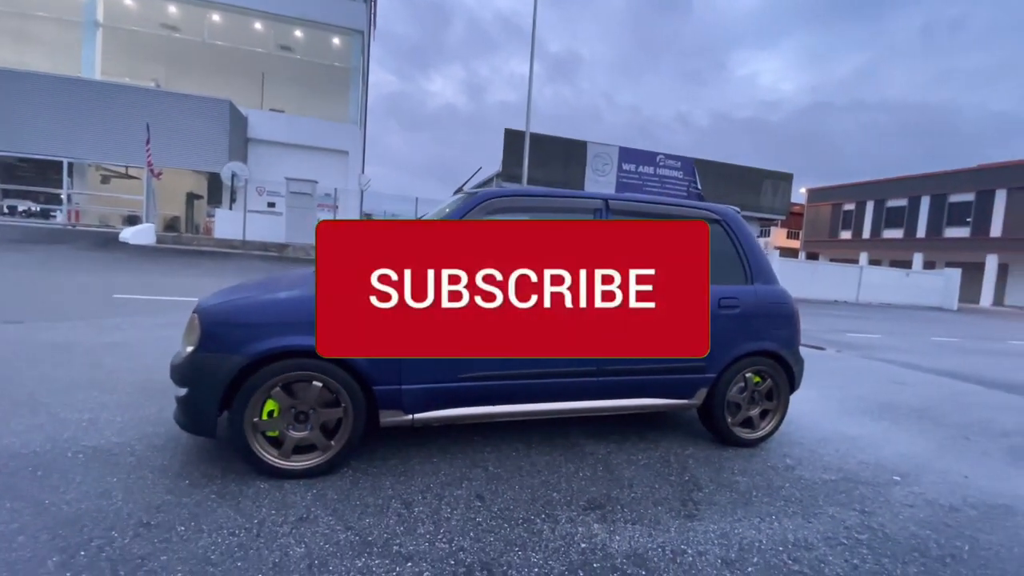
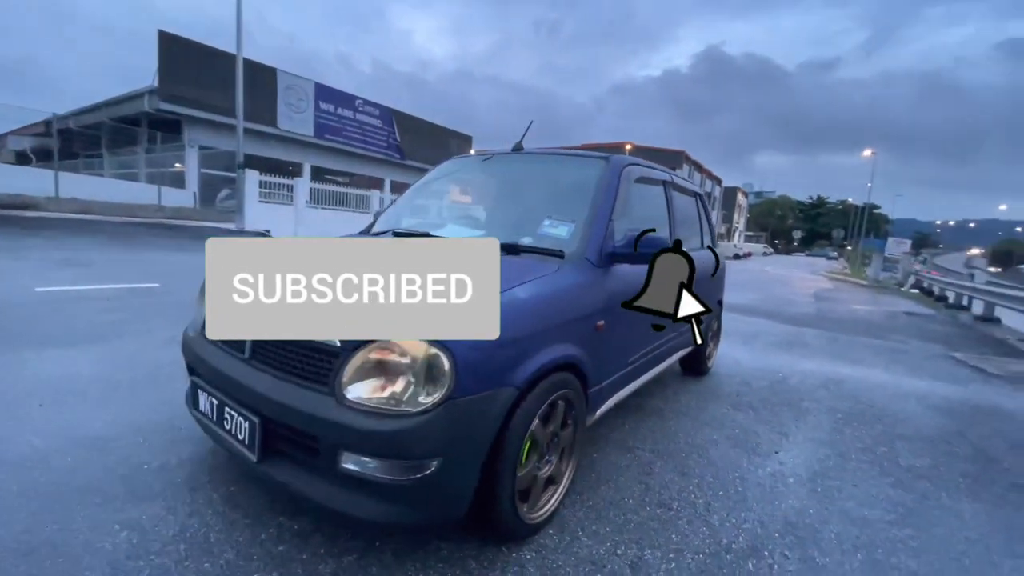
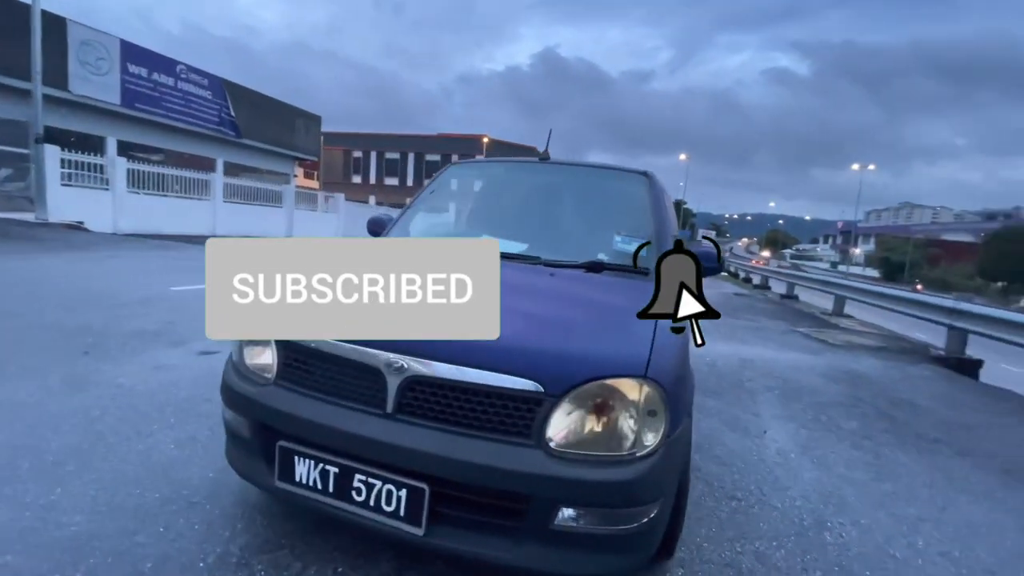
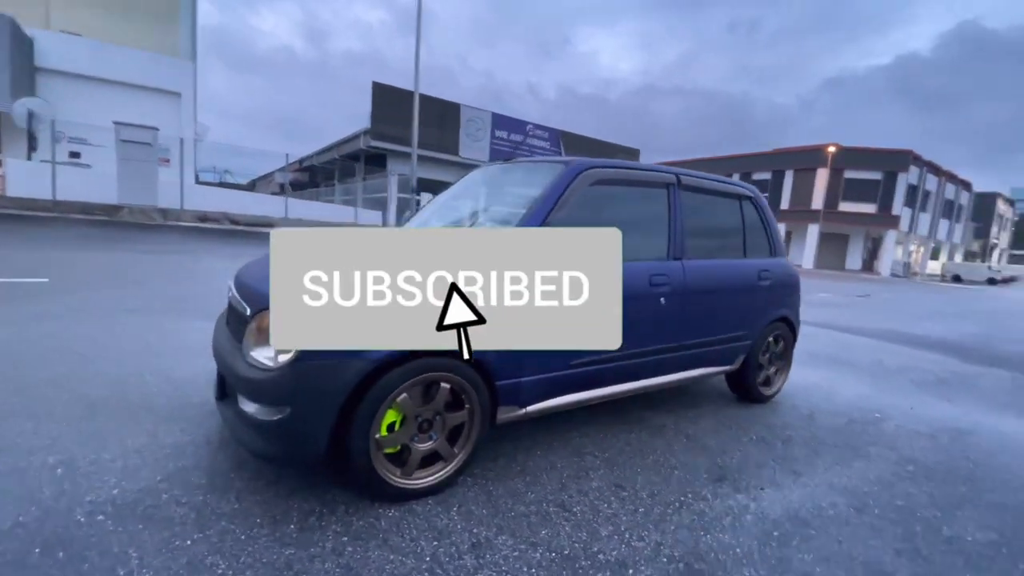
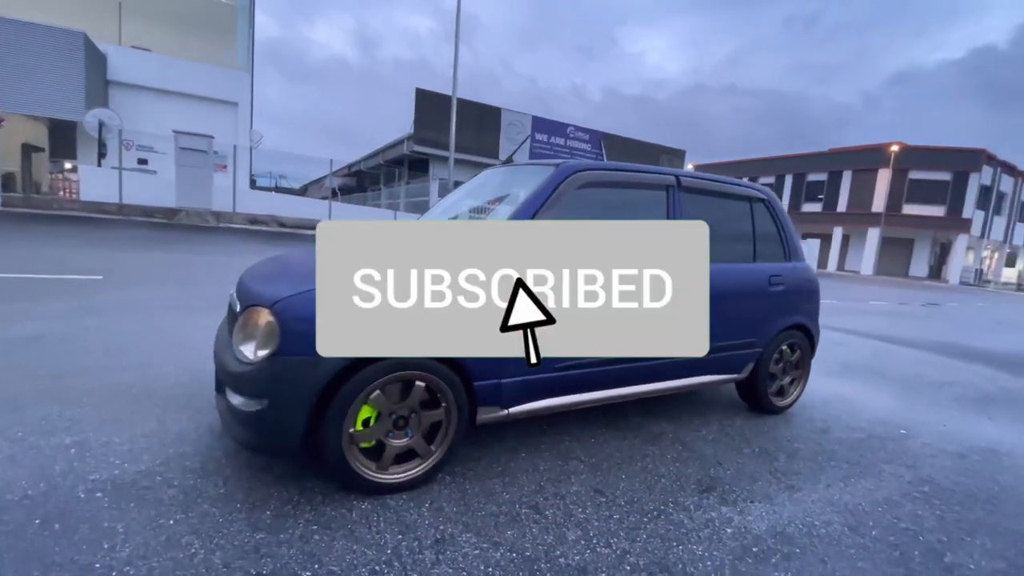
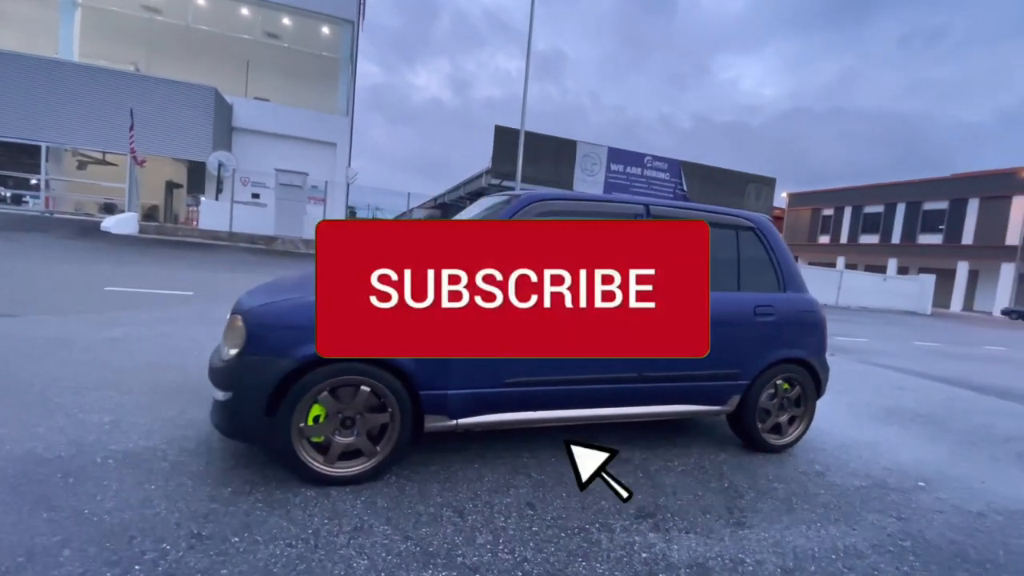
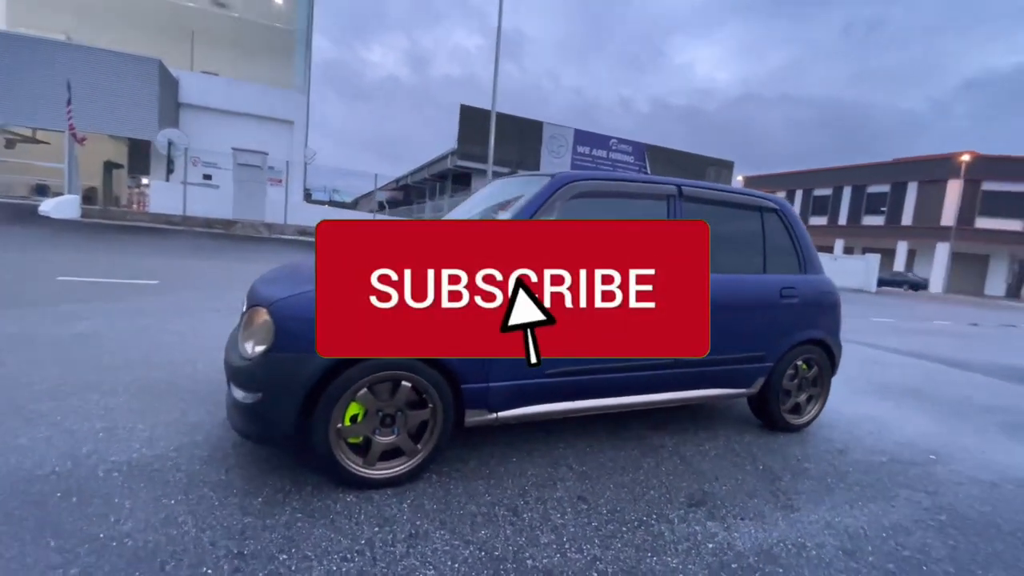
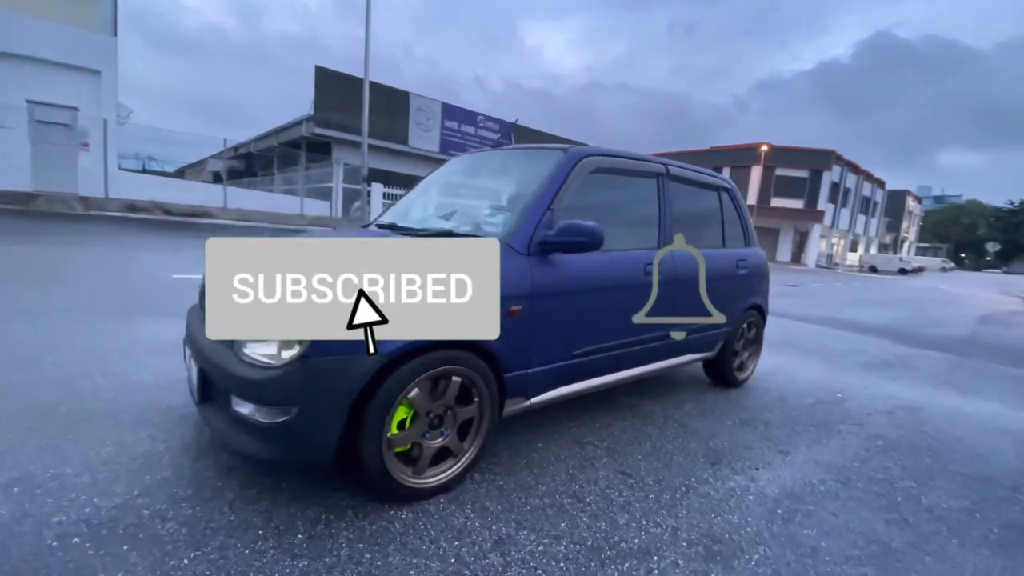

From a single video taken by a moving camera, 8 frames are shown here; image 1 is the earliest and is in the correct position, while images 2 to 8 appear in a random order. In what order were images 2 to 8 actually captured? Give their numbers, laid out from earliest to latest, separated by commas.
6, 7, 5, 4, 8, 2, 3
